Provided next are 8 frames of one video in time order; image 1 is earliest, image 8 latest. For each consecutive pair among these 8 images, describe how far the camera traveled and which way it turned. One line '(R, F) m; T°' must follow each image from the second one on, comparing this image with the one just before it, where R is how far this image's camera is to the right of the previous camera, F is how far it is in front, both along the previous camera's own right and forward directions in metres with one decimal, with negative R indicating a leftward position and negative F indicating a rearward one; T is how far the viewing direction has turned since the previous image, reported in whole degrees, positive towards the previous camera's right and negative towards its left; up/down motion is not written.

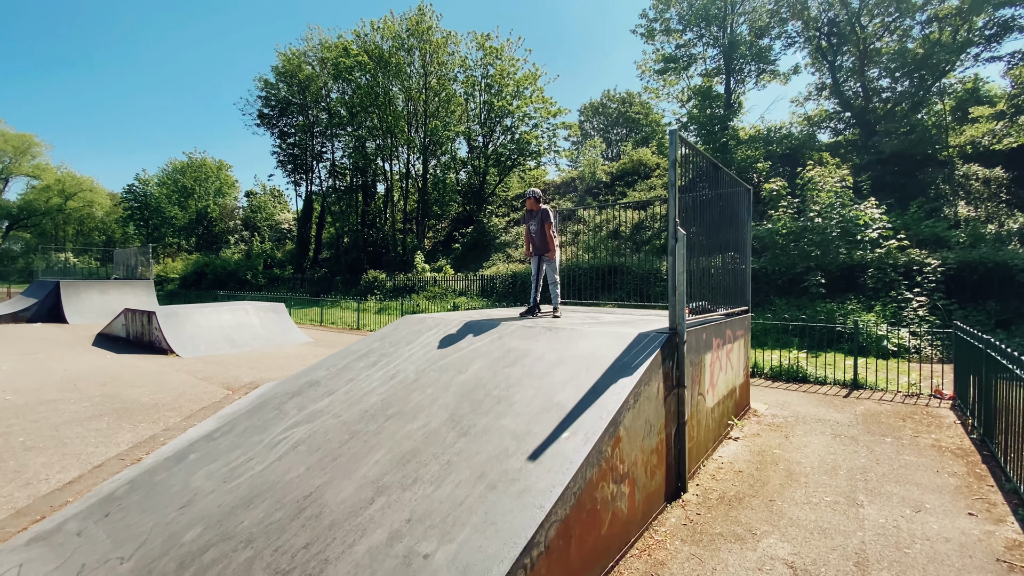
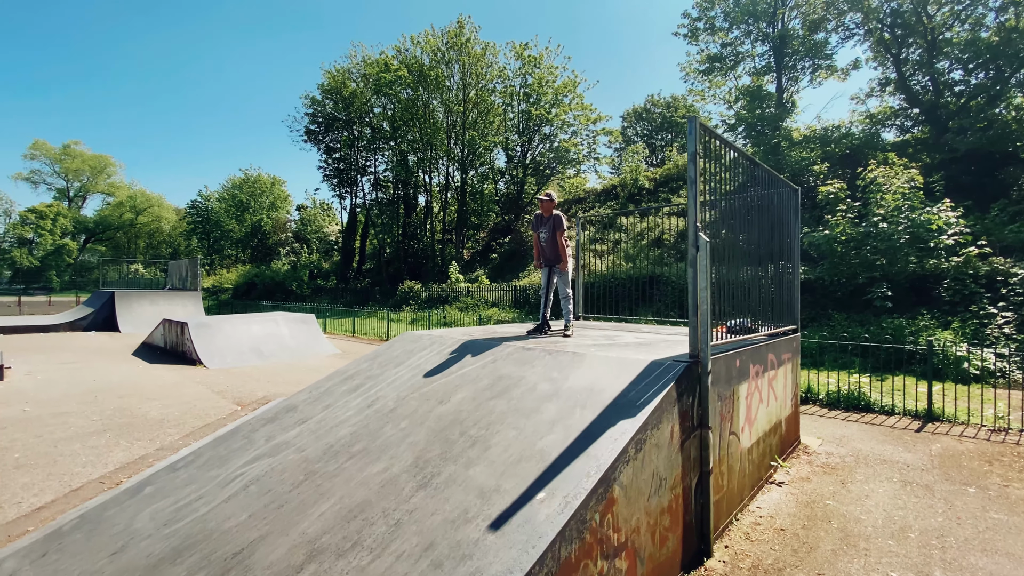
(+0.4, +0.6) m; -5°
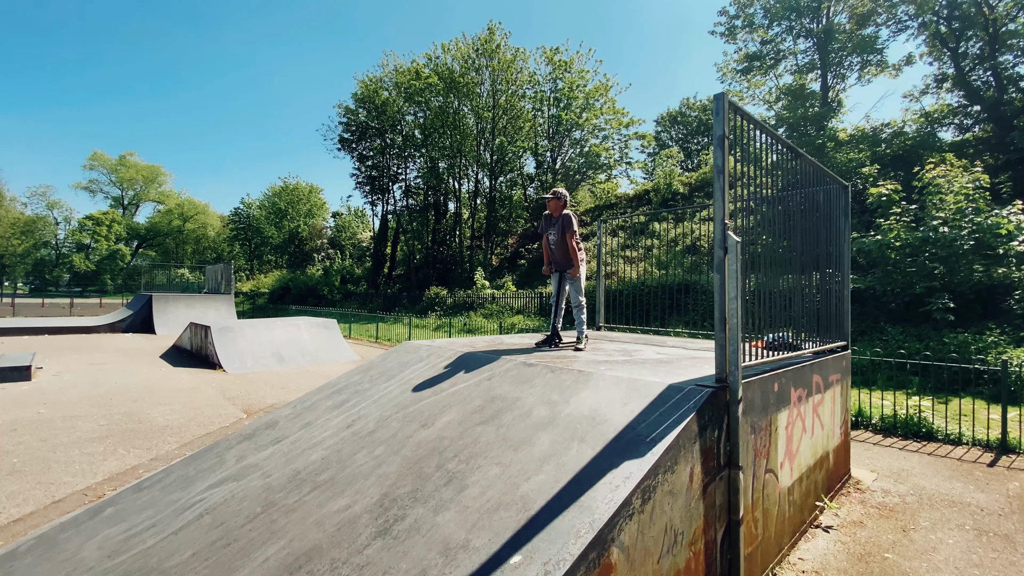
(+0.2, +0.5) m; -4°
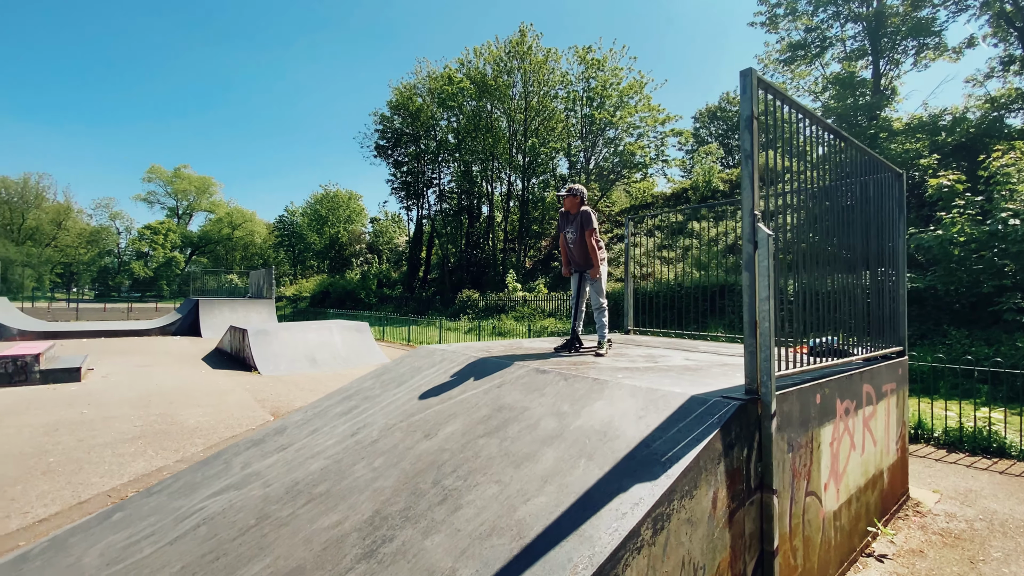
(+0.2, +0.2) m; -4°
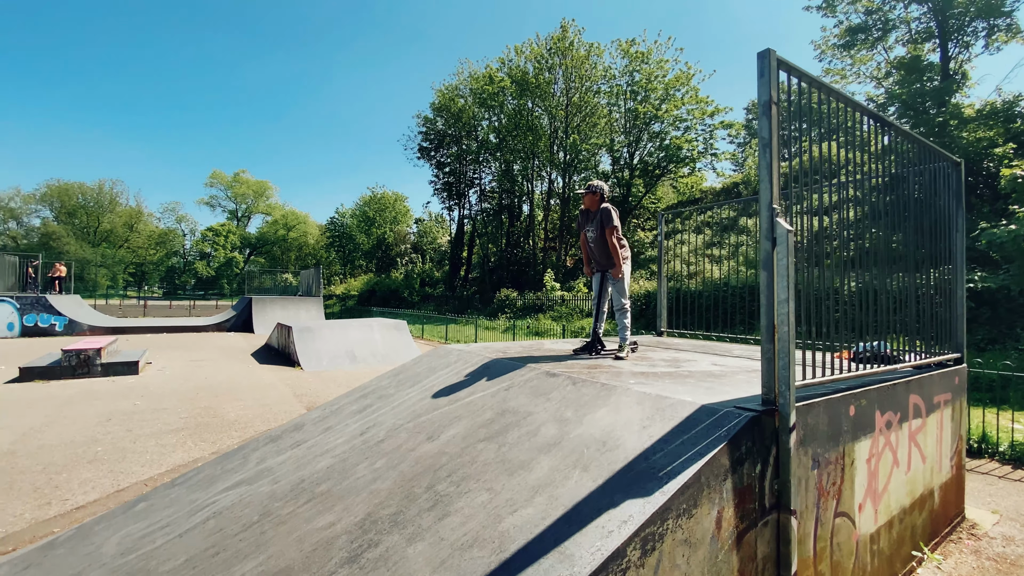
(+0.2, +0.1) m; -5°
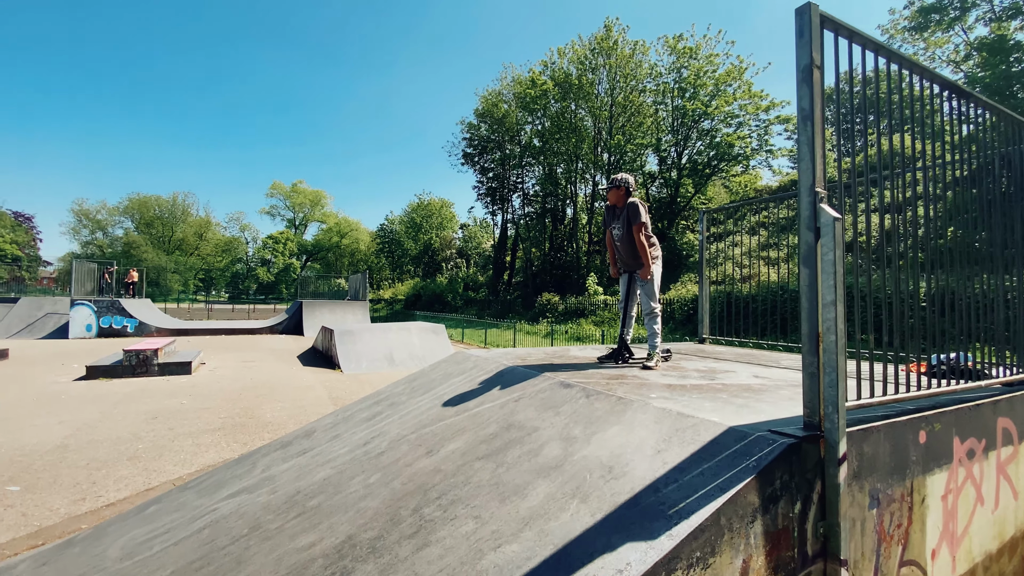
(+0.2, +0.3) m; -6°
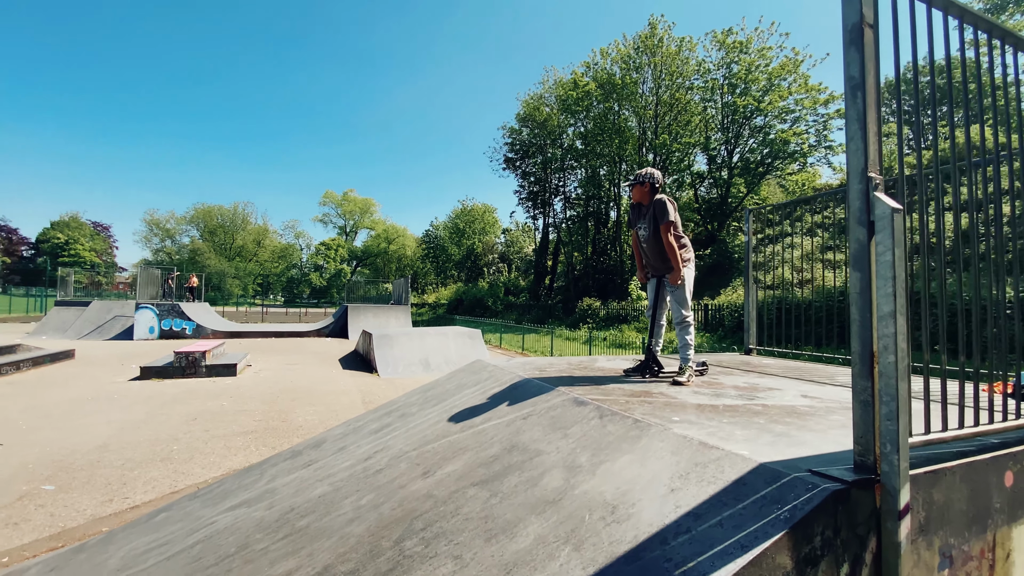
(+0.2, +0.3) m; -5°
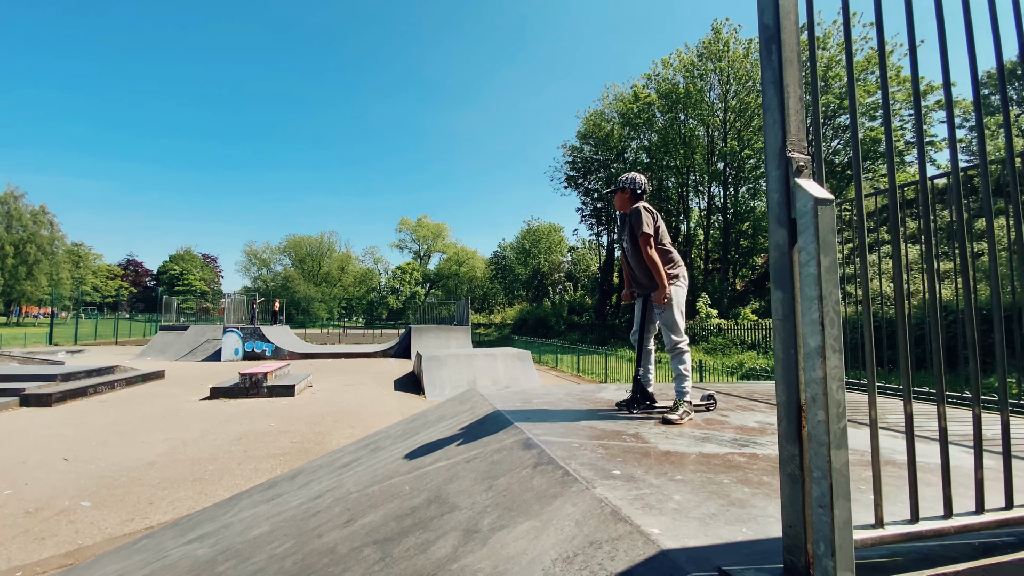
(+0.7, +0.3) m; -9°
